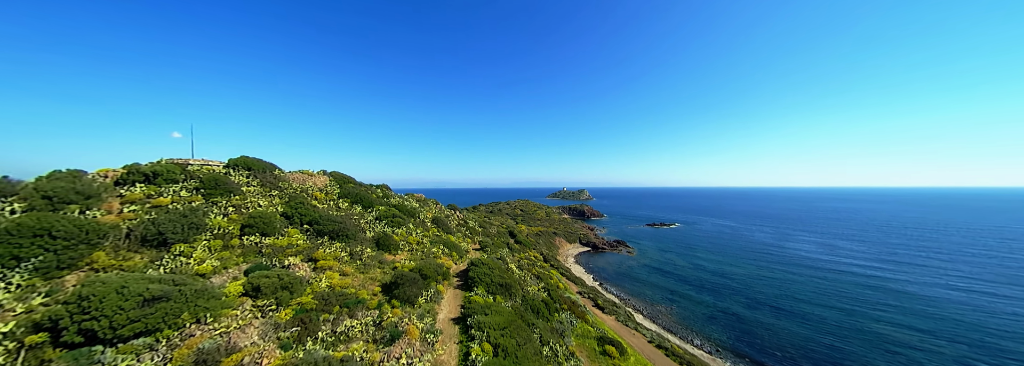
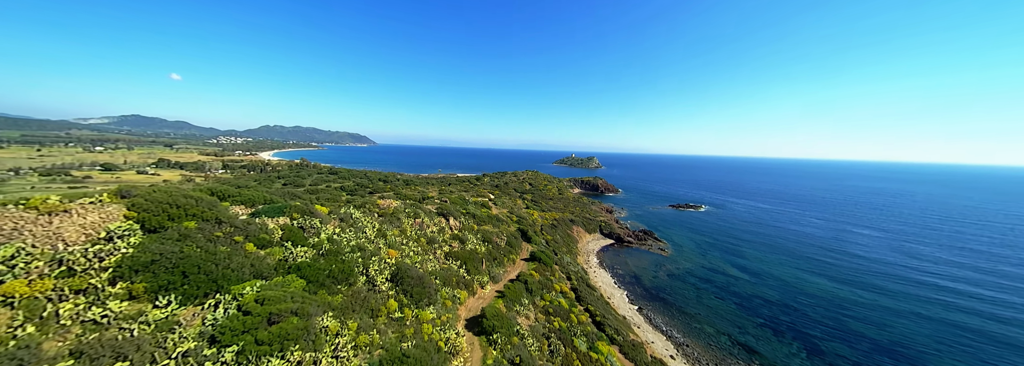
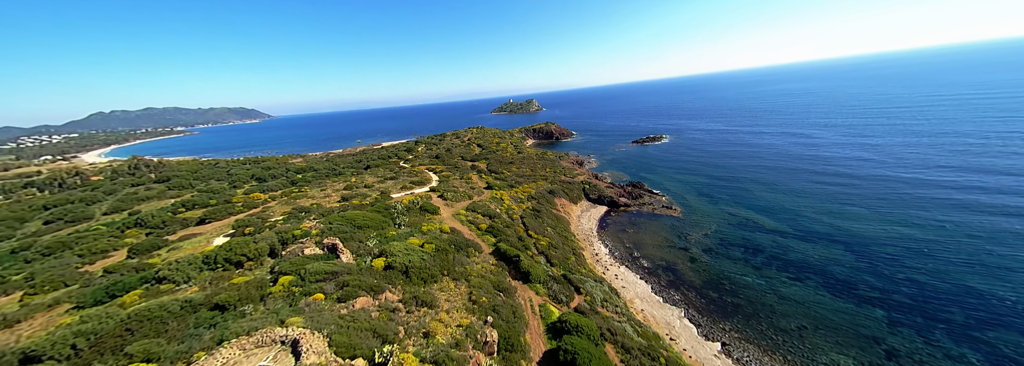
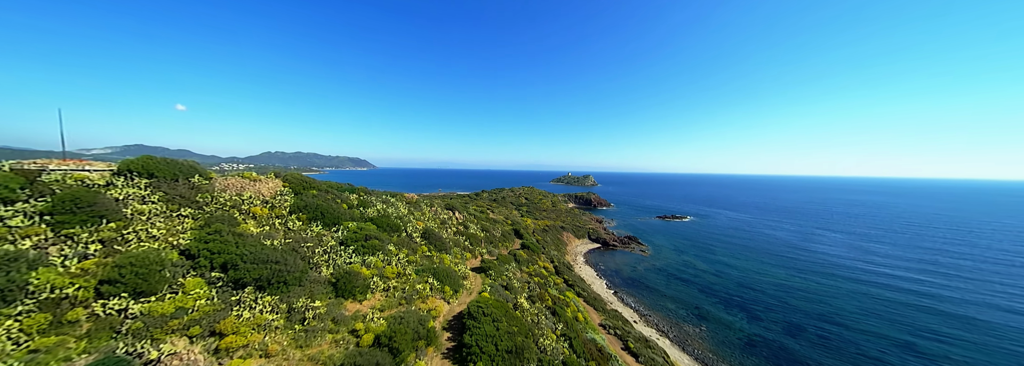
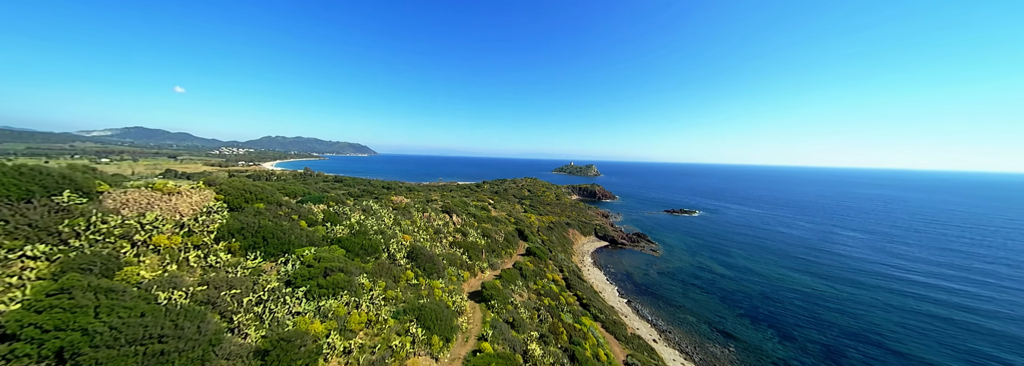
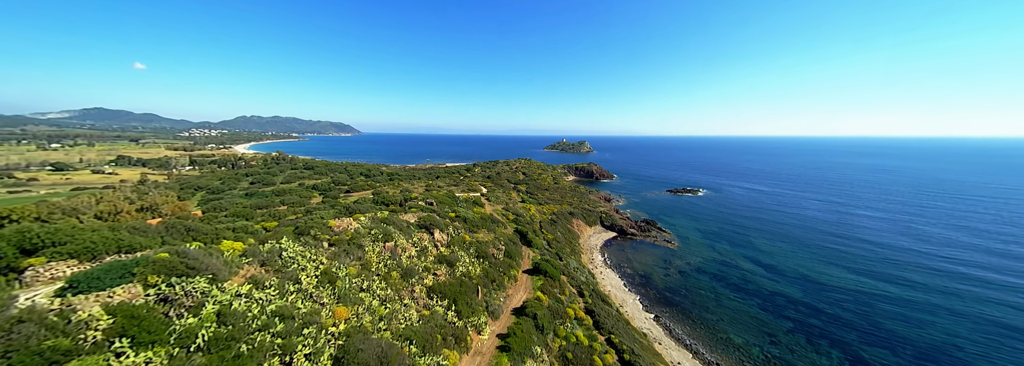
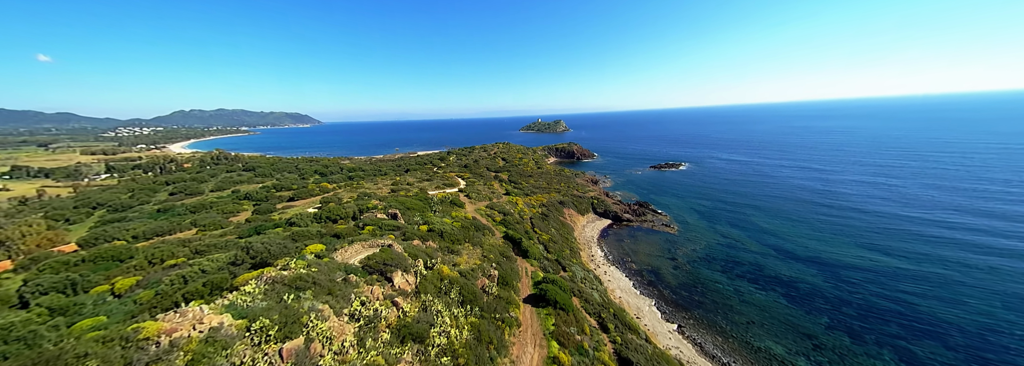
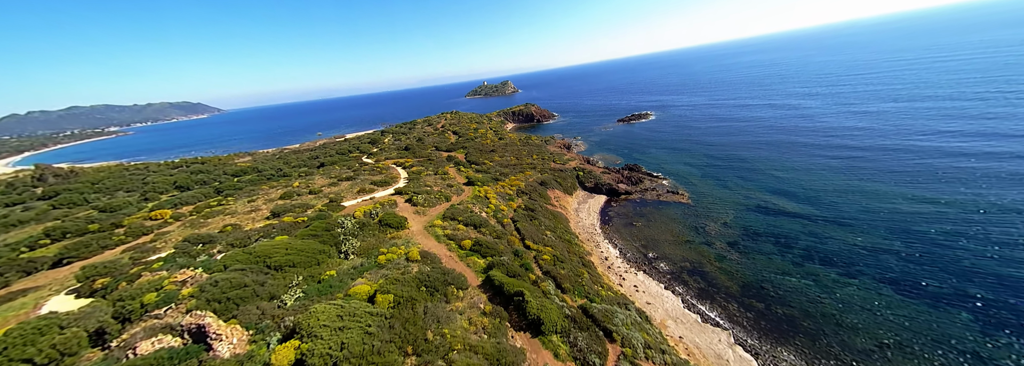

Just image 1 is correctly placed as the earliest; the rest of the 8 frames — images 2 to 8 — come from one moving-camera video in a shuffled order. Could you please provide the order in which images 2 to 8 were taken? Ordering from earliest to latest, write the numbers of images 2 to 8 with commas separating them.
4, 5, 2, 6, 7, 3, 8
